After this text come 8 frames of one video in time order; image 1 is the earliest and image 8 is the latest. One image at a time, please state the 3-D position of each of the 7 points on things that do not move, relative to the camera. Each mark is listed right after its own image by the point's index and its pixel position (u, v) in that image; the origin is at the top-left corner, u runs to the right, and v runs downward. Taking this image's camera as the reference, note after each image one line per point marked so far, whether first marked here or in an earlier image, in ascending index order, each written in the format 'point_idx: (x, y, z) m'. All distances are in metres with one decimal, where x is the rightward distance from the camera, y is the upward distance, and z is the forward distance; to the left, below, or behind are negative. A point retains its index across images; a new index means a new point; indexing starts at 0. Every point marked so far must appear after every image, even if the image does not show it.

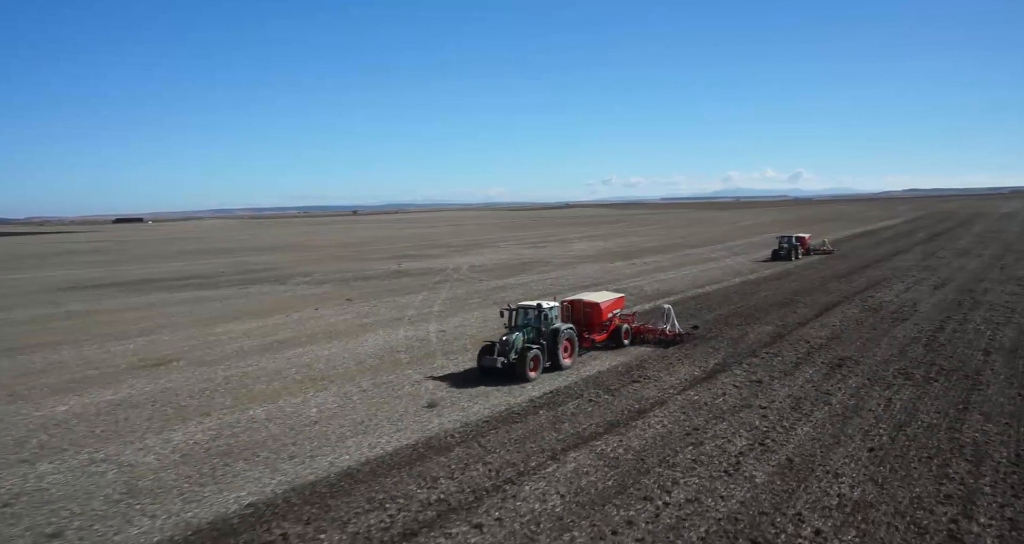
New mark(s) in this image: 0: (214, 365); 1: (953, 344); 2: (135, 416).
0: (-7.6, -2.3, +16.0) m
1: (+10.8, -1.8, +15.0) m
2: (-7.1, -2.7, +12.0) m
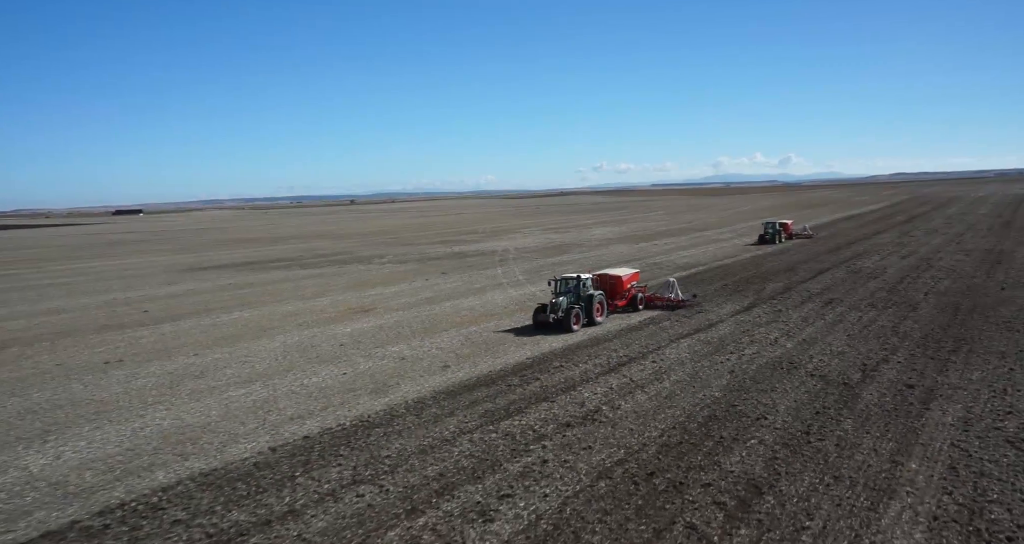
0: (-4.0, -1.4, +23.3) m
1: (+14.4, -0.6, +22.5) m
2: (-3.5, -1.8, +19.3) m
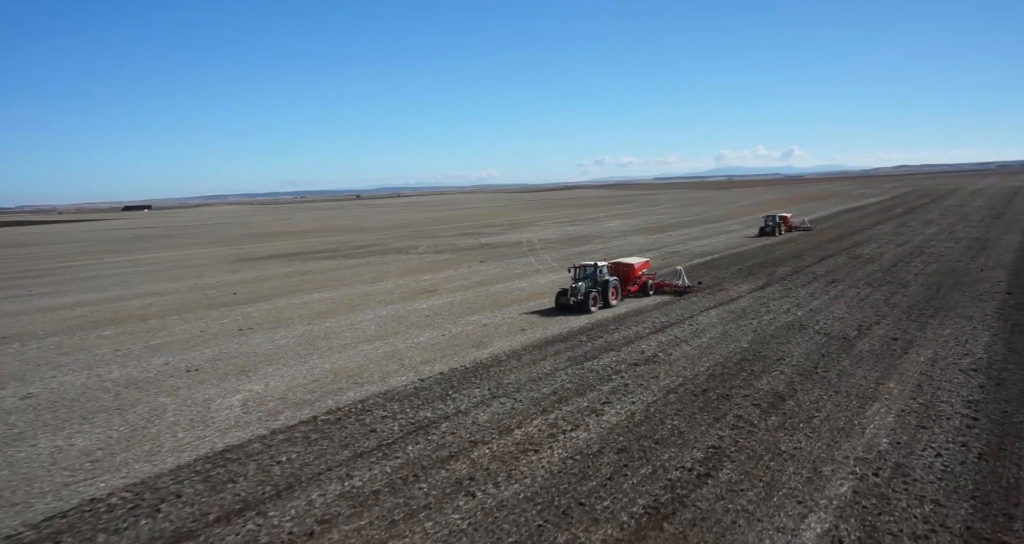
0: (-2.1, -0.7, +26.8) m
1: (+16.3, 0.0, +26.0) m
2: (-1.6, -1.3, +22.8) m
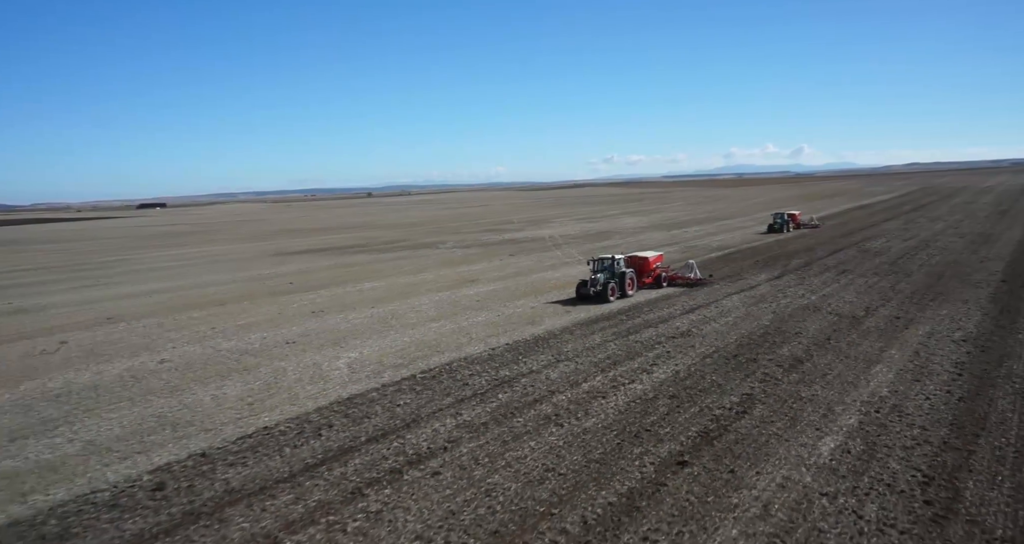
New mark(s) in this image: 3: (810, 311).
0: (-0.5, -0.3, +29.2) m
1: (+17.9, +0.4, +28.1) m
2: (0.0, -0.9, +25.2) m
3: (+9.2, -1.2, +19.0) m
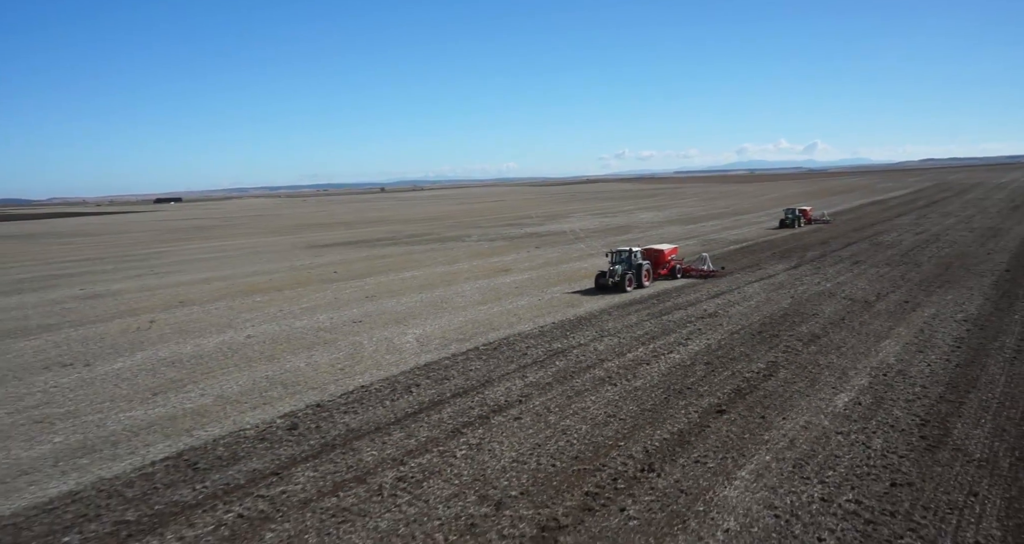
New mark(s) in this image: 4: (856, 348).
0: (+1.1, +0.2, +31.2) m
1: (+19.5, +0.8, +29.7) m
2: (+1.5, -0.4, +27.1) m
3: (+10.6, -0.8, +20.8) m
4: (+8.1, -1.8, +14.4) m
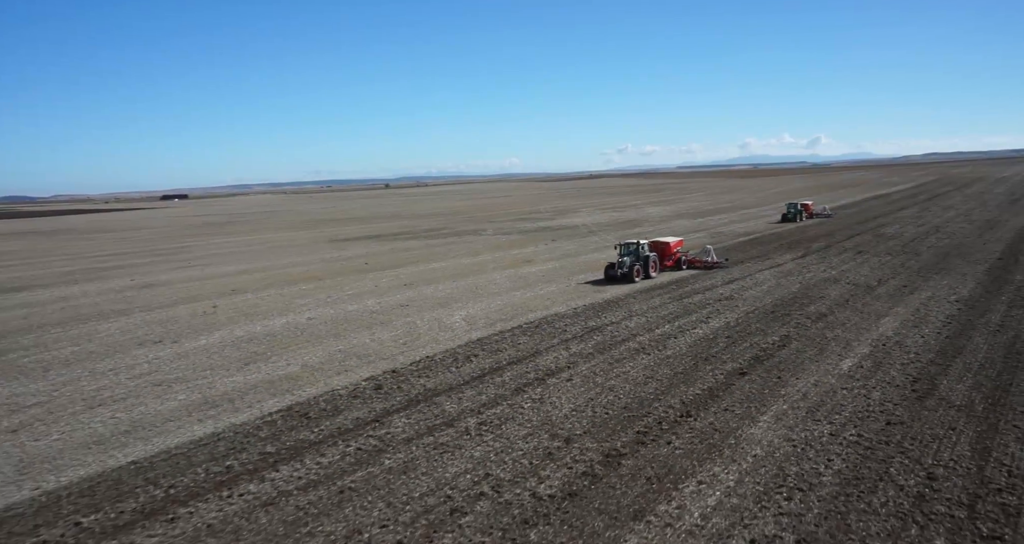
0: (+2.3, +0.7, +33.0) m
1: (+20.6, +1.4, +31.5) m
2: (+2.6, +0.1, +29.0) m
3: (+11.7, -0.4, +22.7) m
4: (+9.2, -1.4, +16.3) m
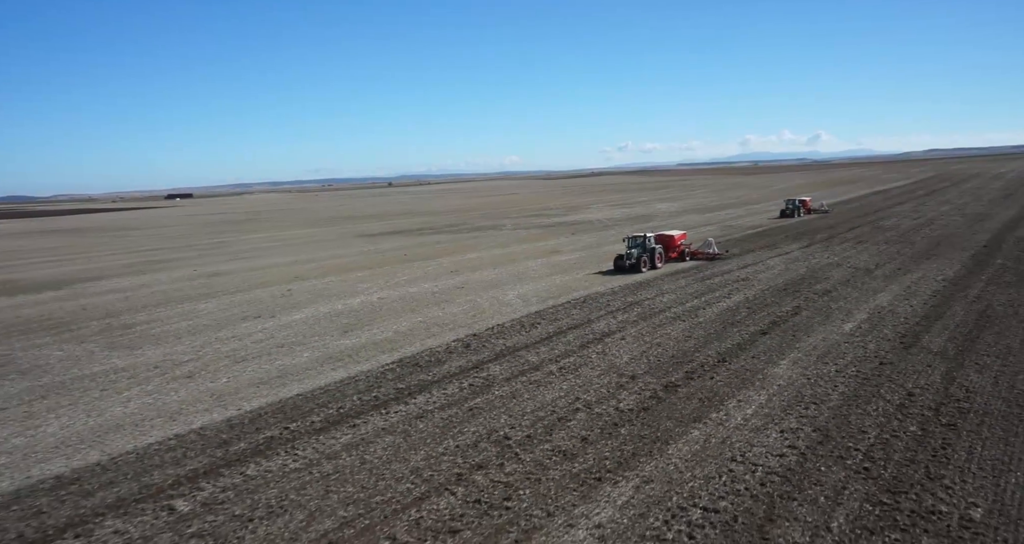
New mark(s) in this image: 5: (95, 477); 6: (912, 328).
0: (+3.9, +1.2, +36.0) m
1: (+22.3, +2.0, +34.4) m
2: (+4.3, +0.7, +31.9) m
3: (+13.3, +0.2, +25.6) m
4: (+10.8, -0.8, +19.2) m
5: (-6.3, -3.1, +9.4) m
6: (+10.0, -1.4, +15.5) m
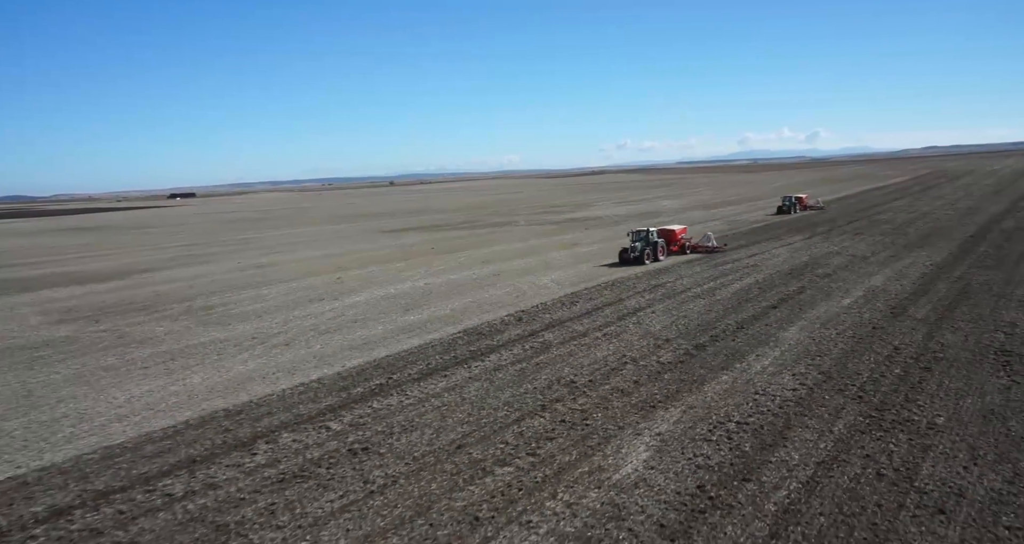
0: (+5.2, +1.8, +38.5) m
1: (+23.6, +2.6, +37.0) m
2: (+5.6, +1.2, +34.5) m
3: (+14.7, +0.8, +28.2) m
4: (+12.2, -0.3, +21.8) m
5: (-5.0, -2.7, +12.0) m
6: (+11.4, -0.9, +18.0) m
